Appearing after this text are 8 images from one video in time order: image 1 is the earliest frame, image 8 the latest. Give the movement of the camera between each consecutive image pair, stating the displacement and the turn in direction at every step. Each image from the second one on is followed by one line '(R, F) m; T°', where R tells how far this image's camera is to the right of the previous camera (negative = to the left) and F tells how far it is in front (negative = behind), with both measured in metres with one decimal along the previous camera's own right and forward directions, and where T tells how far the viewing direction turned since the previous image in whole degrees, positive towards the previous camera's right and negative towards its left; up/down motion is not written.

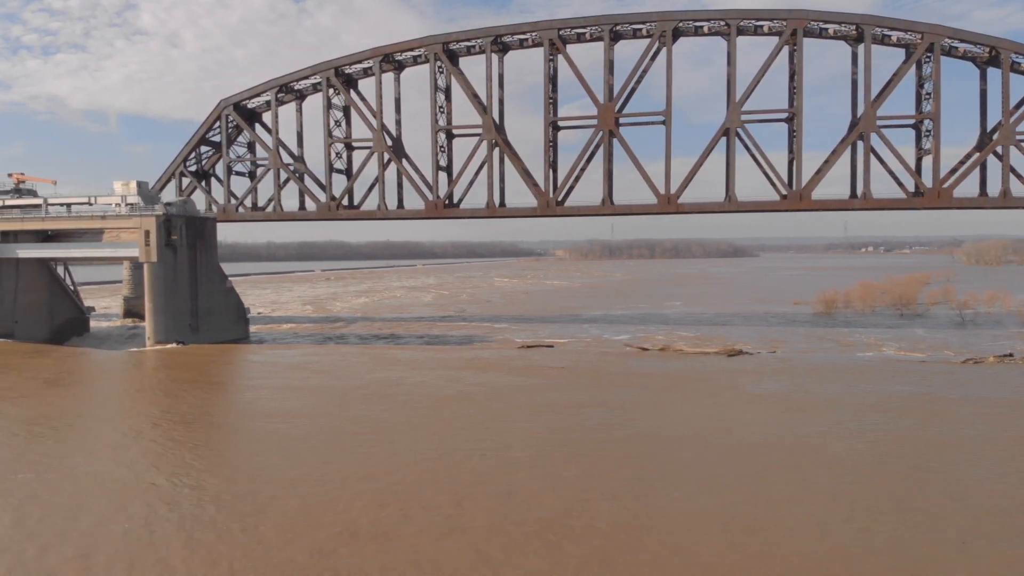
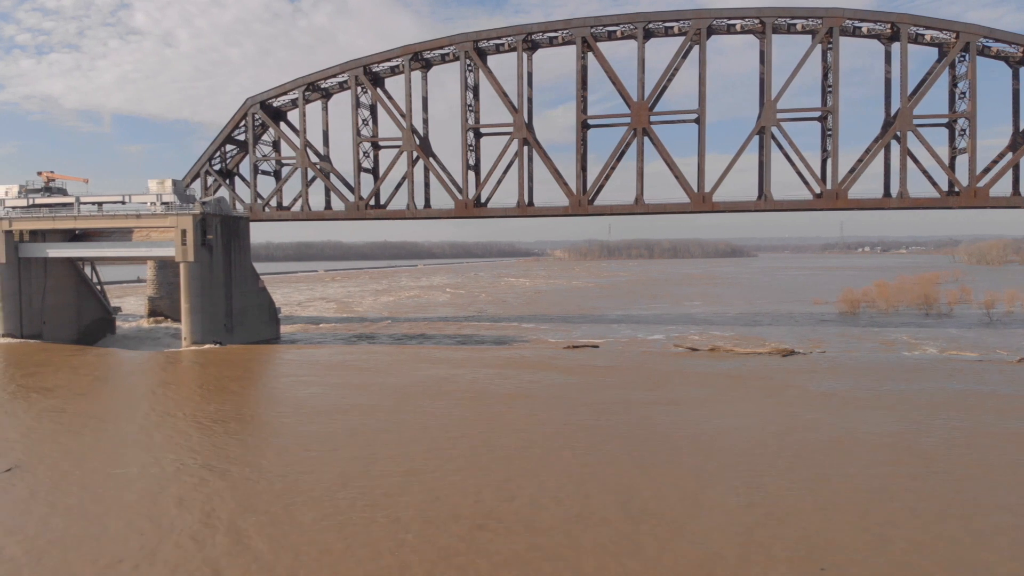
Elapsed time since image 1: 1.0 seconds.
(-1.1, +0.2) m; 0°
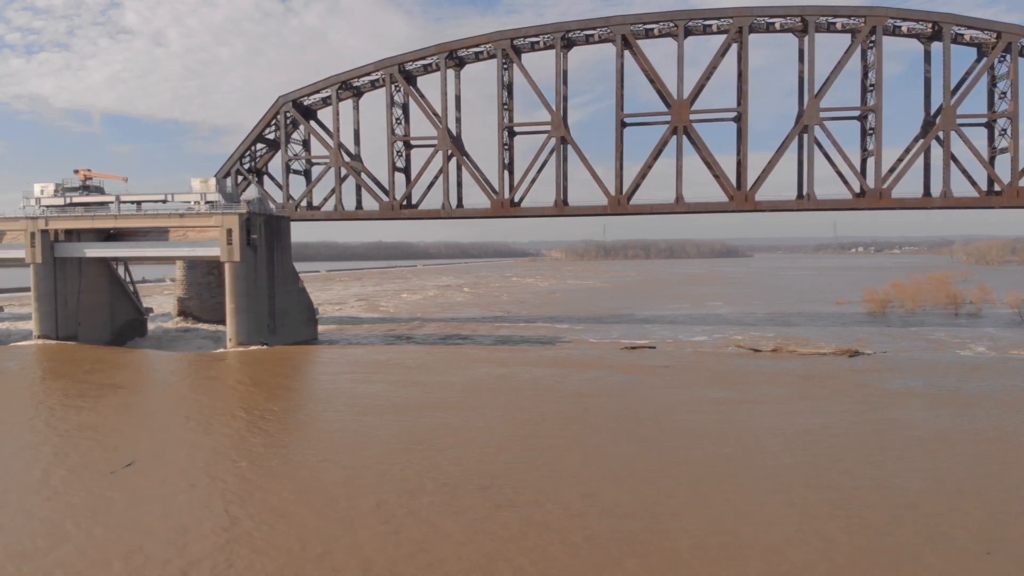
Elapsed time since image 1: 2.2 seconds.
(-1.4, +0.2) m; +1°
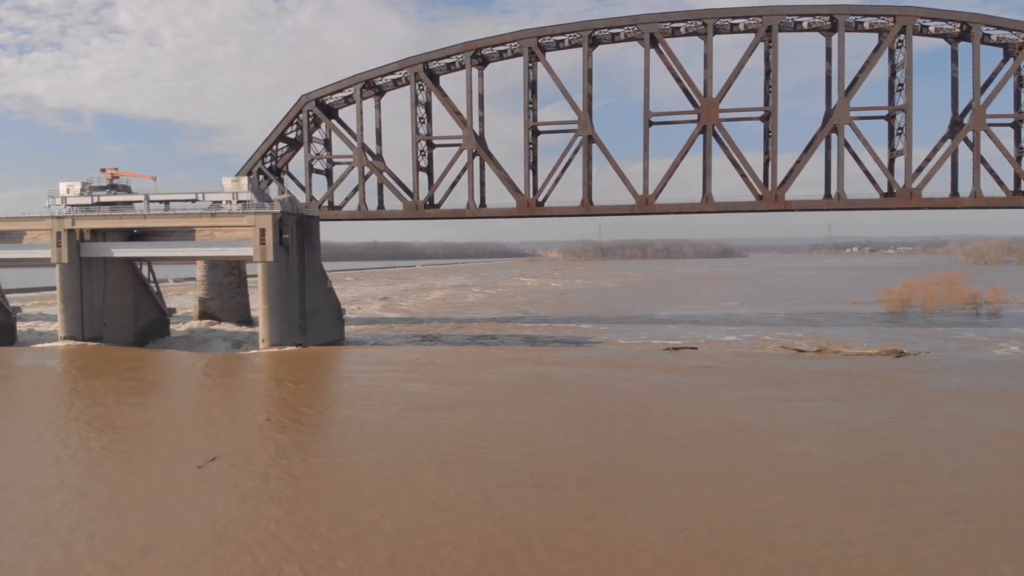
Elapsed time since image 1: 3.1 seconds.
(-1.0, +0.1) m; +1°
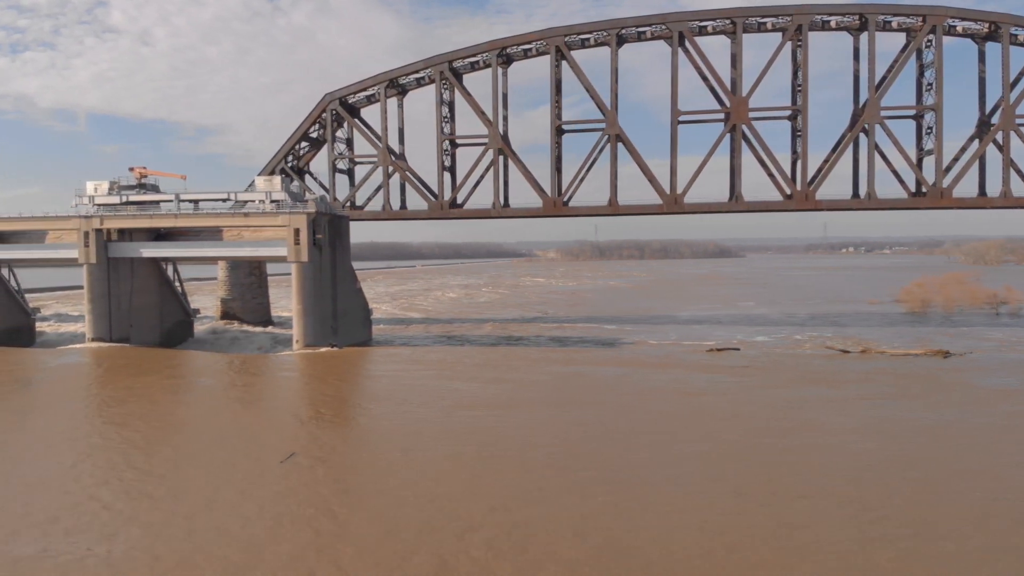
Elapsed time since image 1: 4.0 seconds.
(-1.0, +0.1) m; 0°
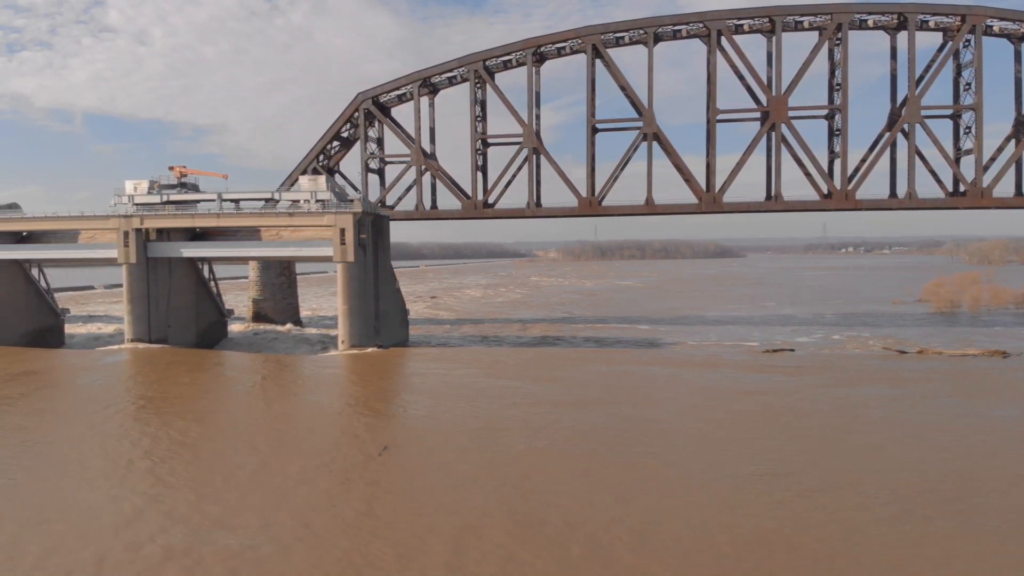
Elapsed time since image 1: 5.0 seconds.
(-1.2, +0.1) m; 0°
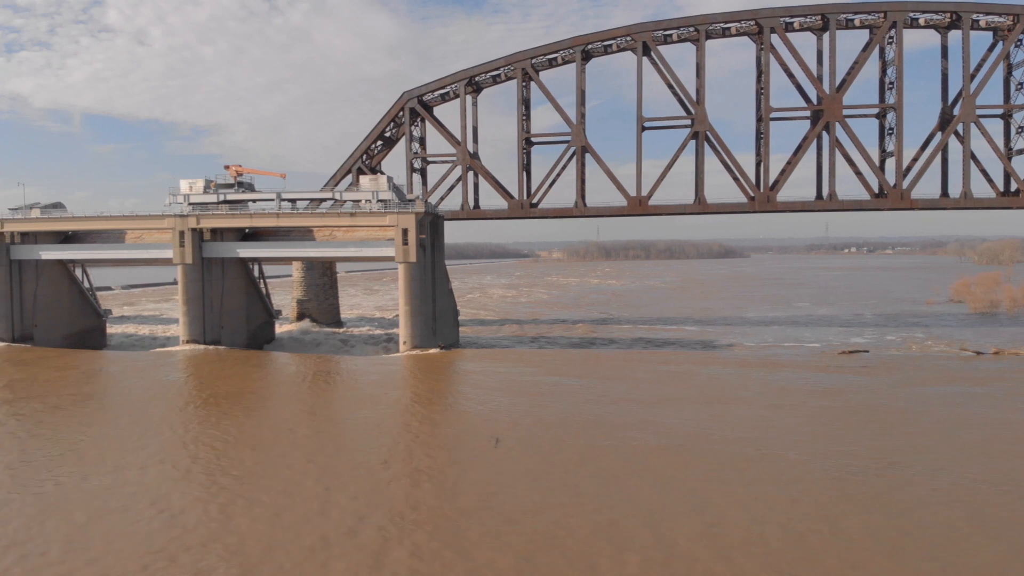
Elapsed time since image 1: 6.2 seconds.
(-1.6, +0.1) m; 0°
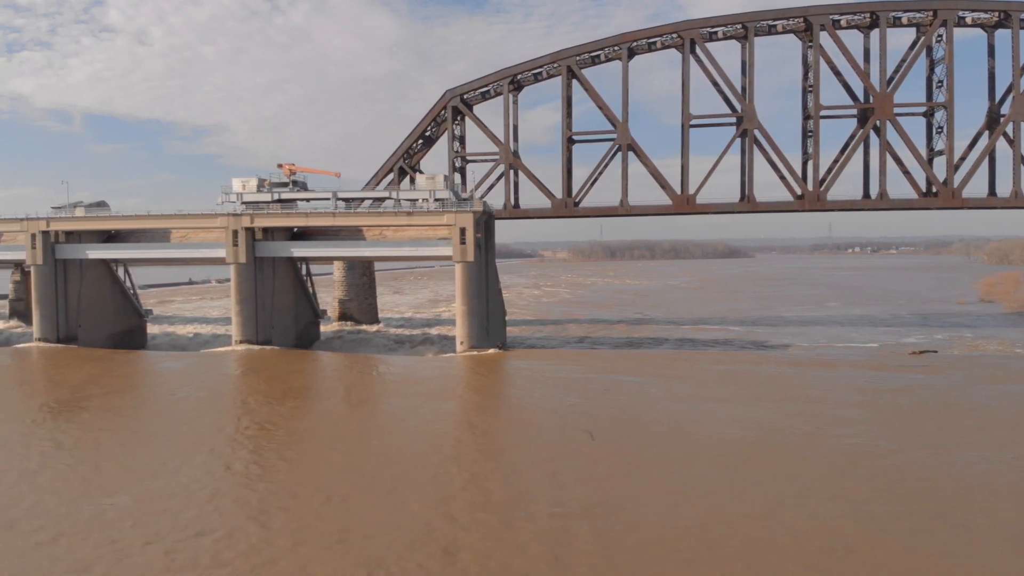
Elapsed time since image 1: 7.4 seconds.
(-1.4, +0.1) m; 0°
